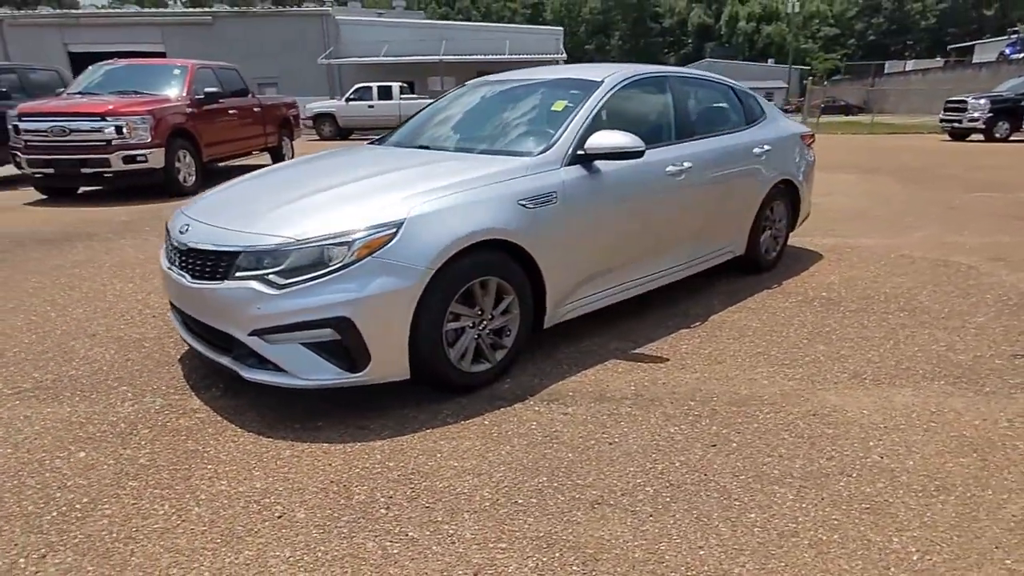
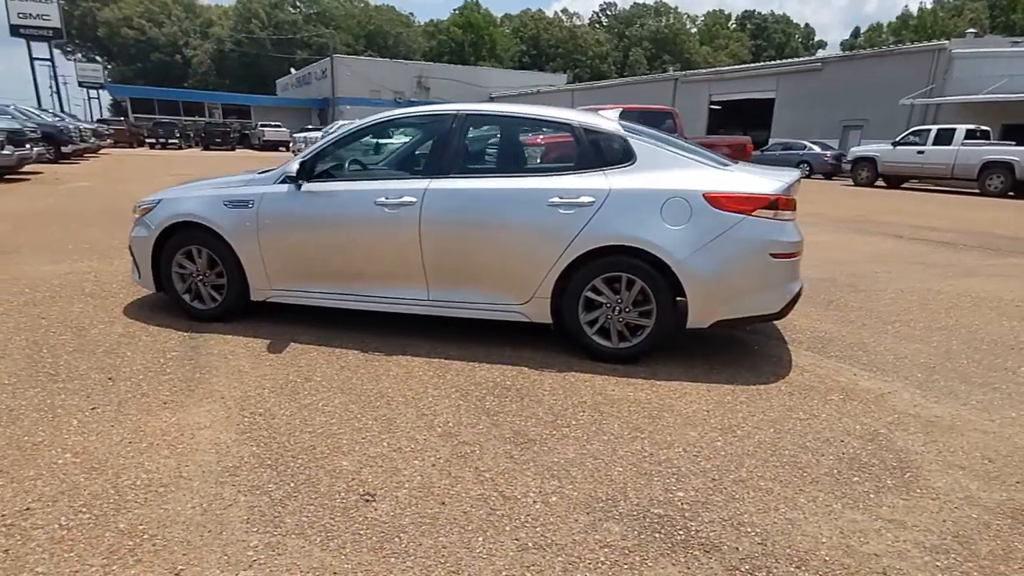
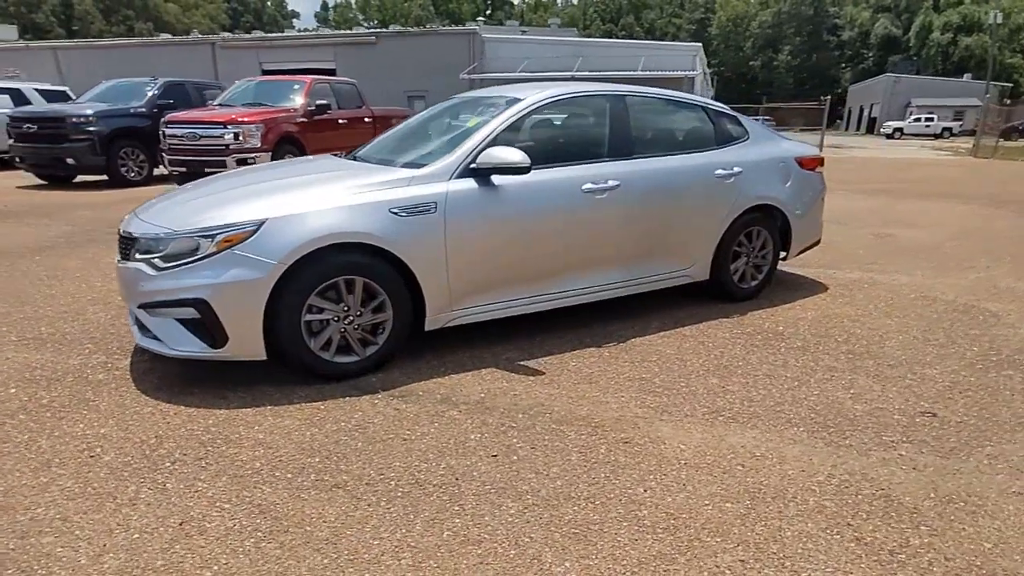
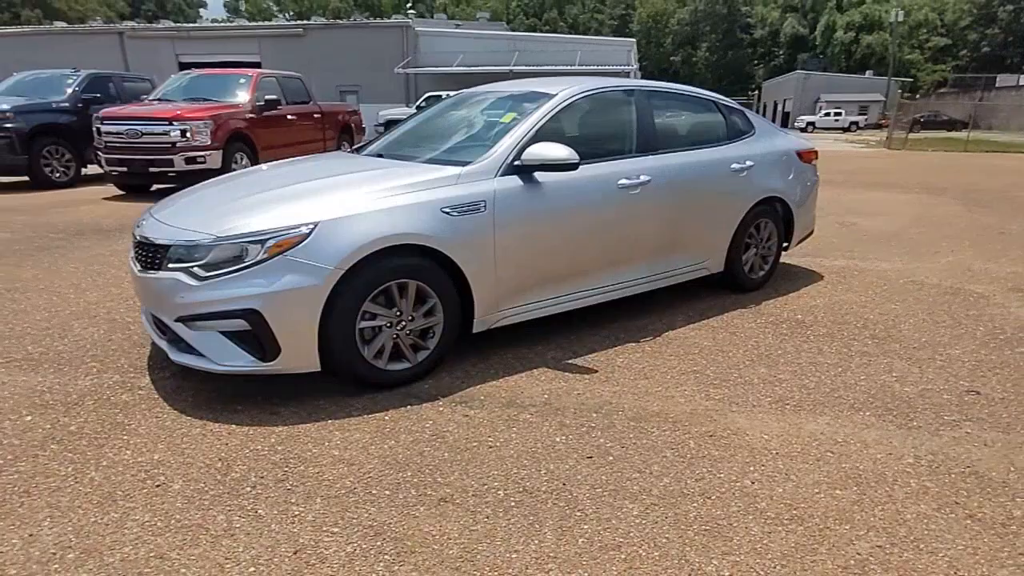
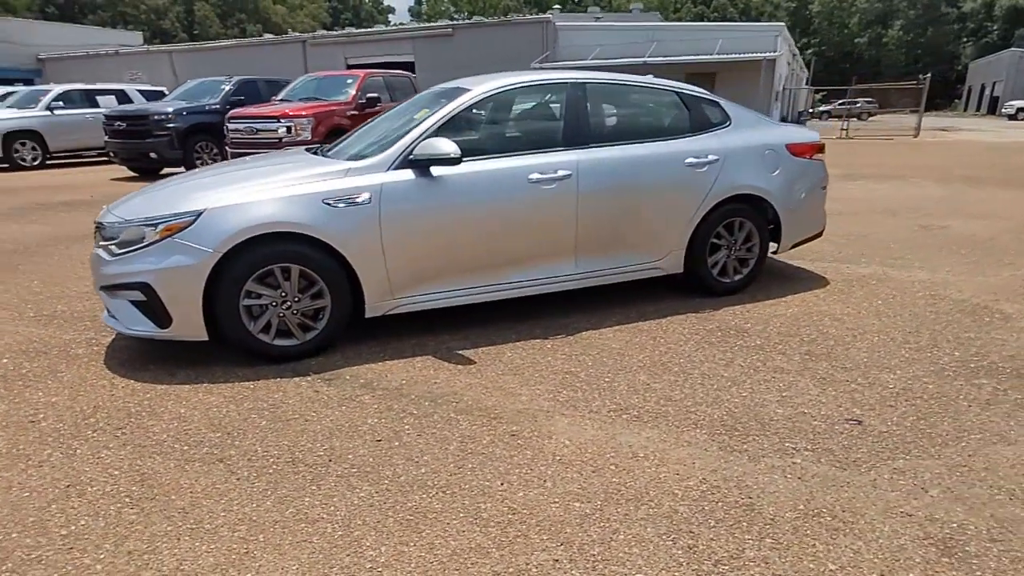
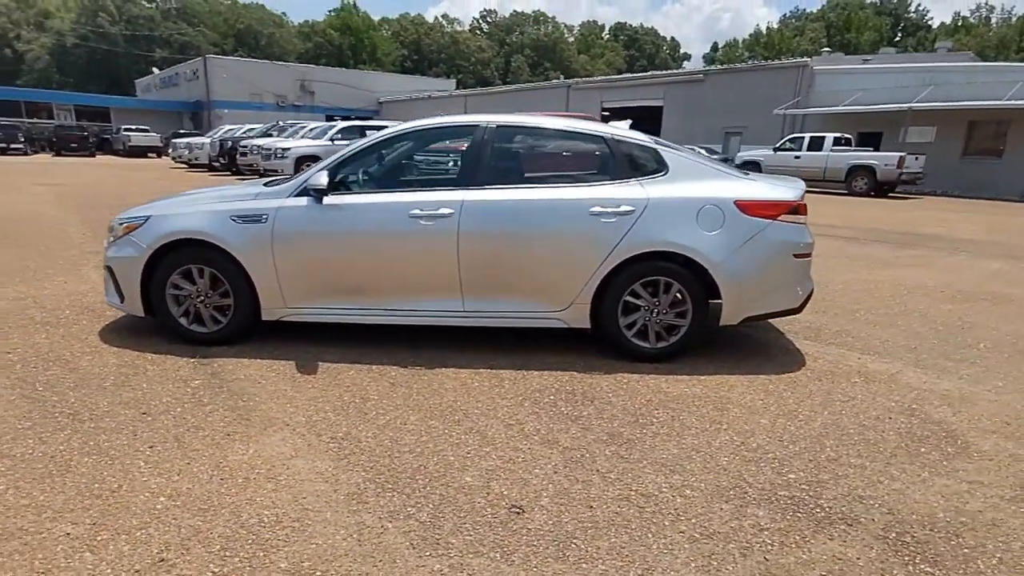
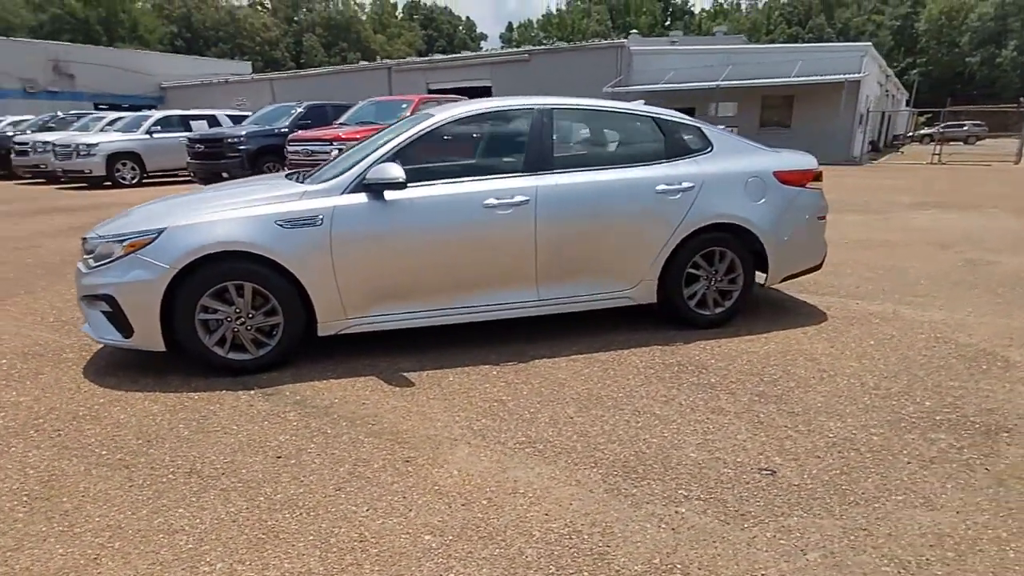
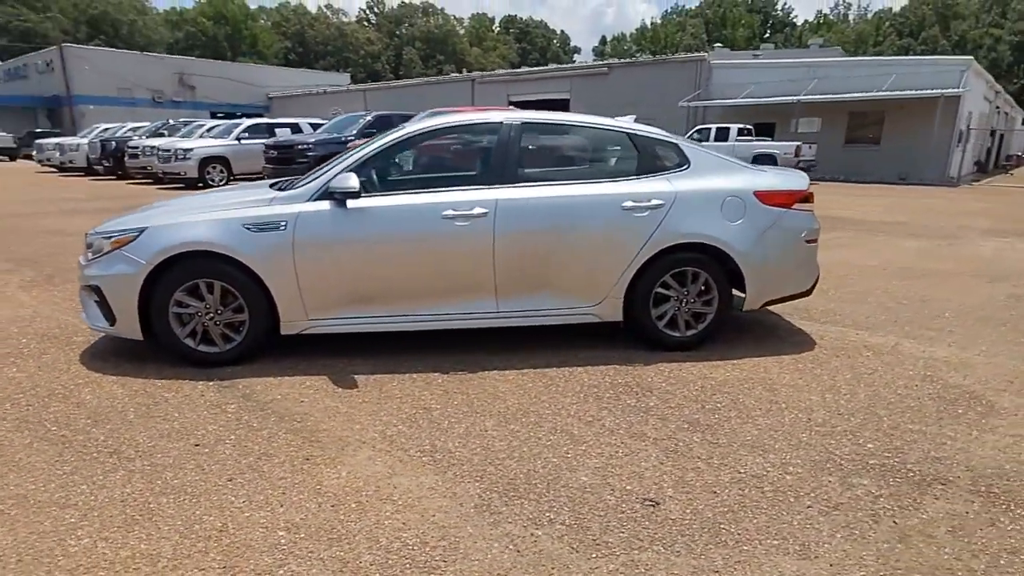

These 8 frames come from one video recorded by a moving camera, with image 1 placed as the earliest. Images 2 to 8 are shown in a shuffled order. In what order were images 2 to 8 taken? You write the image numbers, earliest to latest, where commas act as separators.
4, 3, 5, 7, 8, 6, 2
